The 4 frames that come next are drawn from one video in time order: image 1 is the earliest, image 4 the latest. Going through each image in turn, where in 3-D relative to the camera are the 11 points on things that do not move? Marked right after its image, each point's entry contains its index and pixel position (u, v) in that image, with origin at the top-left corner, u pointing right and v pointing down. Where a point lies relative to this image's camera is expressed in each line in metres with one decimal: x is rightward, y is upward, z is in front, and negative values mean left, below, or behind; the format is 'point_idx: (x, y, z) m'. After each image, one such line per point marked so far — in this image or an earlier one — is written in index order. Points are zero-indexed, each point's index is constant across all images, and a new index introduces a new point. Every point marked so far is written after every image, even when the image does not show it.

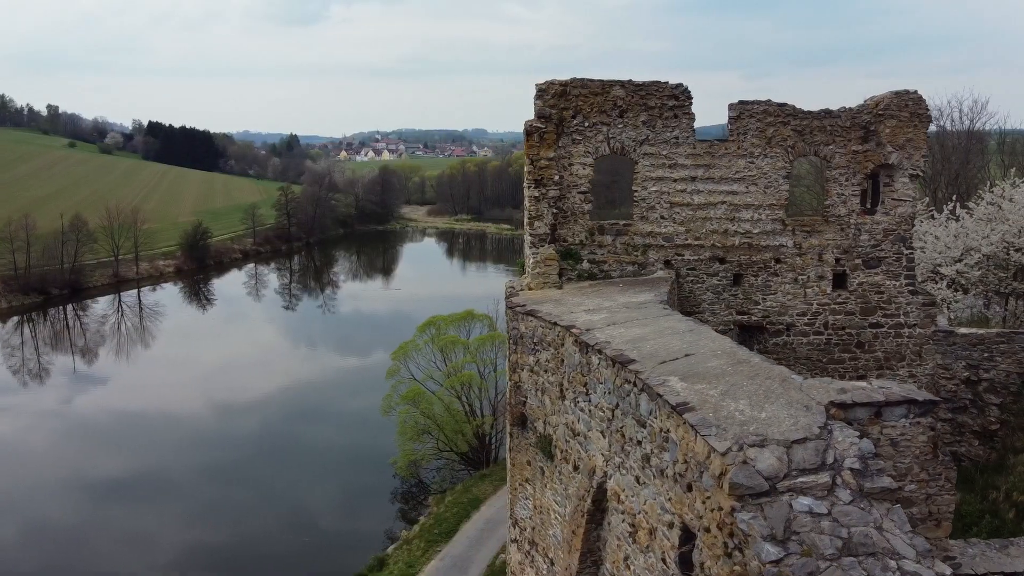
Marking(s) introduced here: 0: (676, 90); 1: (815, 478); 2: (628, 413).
0: (+1.5, +1.8, +7.3) m
1: (+1.3, -0.8, +3.5) m
2: (+0.7, -0.7, +4.7) m
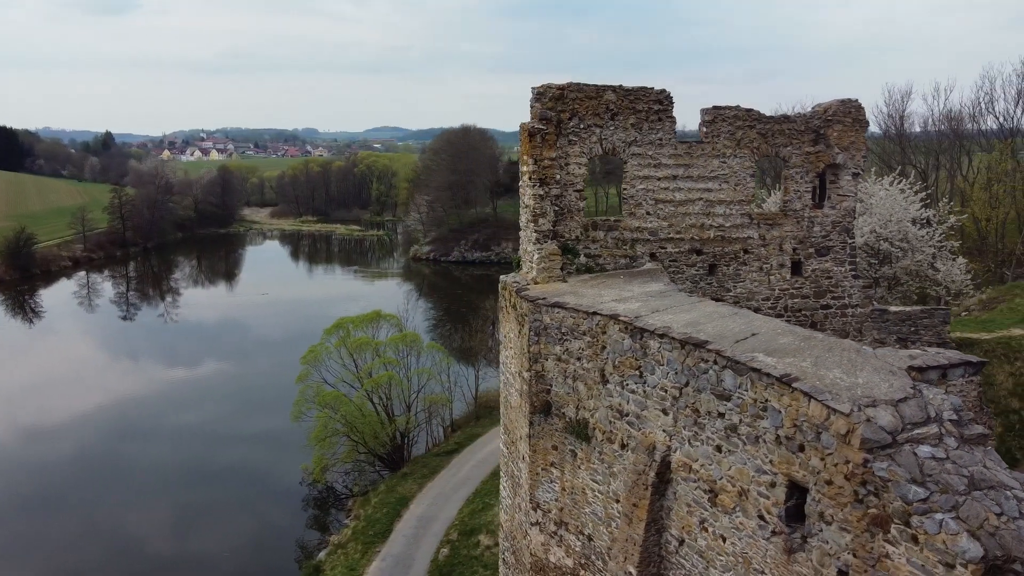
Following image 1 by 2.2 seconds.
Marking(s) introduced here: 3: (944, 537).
0: (+1.4, +1.9, +7.9) m
1: (+2.1, -0.7, +4.1) m
2: (+1.2, -0.6, +5.2) m
3: (+2.0, -1.1, +3.7) m
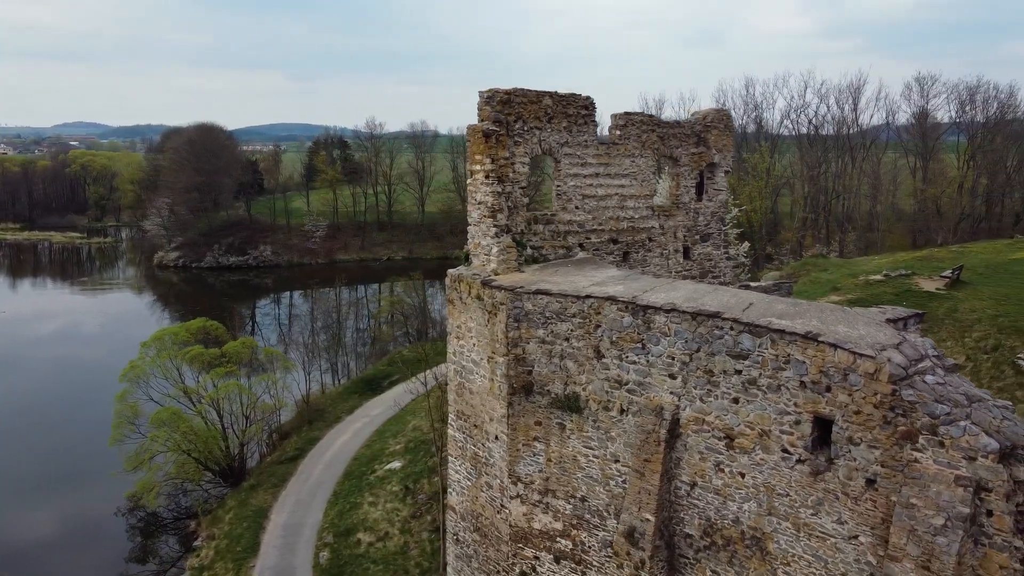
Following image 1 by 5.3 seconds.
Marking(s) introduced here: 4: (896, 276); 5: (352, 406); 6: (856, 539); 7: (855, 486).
0: (+0.8, +2.0, +8.8) m
1: (+2.8, -0.5, +5.4) m
2: (+1.6, -0.5, +6.2) m
3: (+2.8, -0.9, +5.0) m
4: (+6.9, +0.2, +14.8) m
5: (-3.9, -2.8, +19.6) m
6: (+2.4, -1.7, +5.6) m
7: (+2.3, -1.4, +5.5) m
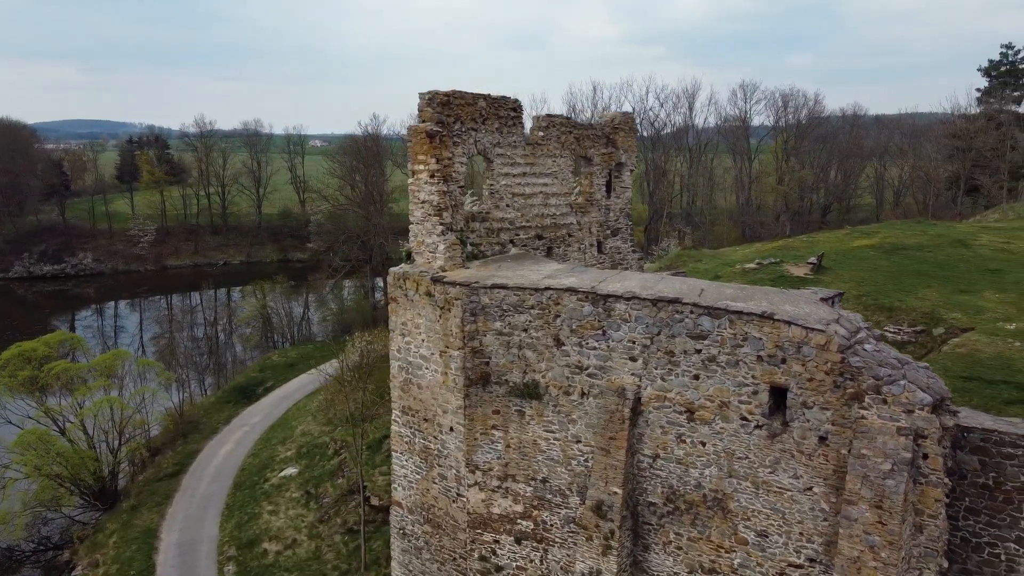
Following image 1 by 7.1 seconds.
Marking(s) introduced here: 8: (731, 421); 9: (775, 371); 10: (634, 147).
0: (+0.1, +2.1, +9.2) m
1: (+2.7, -0.4, +6.3) m
2: (+1.4, -0.4, +6.9) m
3: (+2.9, -0.8, +5.9) m
4: (+4.9, +0.5, +16.3) m
5: (-6.6, -3.0, +18.8) m
6: (+2.4, -1.6, +6.4) m
7: (+2.3, -1.2, +6.3) m
8: (+1.8, -1.1, +6.7) m
9: (+2.1, -0.7, +6.4) m
10: (+1.7, +1.9, +10.9) m
